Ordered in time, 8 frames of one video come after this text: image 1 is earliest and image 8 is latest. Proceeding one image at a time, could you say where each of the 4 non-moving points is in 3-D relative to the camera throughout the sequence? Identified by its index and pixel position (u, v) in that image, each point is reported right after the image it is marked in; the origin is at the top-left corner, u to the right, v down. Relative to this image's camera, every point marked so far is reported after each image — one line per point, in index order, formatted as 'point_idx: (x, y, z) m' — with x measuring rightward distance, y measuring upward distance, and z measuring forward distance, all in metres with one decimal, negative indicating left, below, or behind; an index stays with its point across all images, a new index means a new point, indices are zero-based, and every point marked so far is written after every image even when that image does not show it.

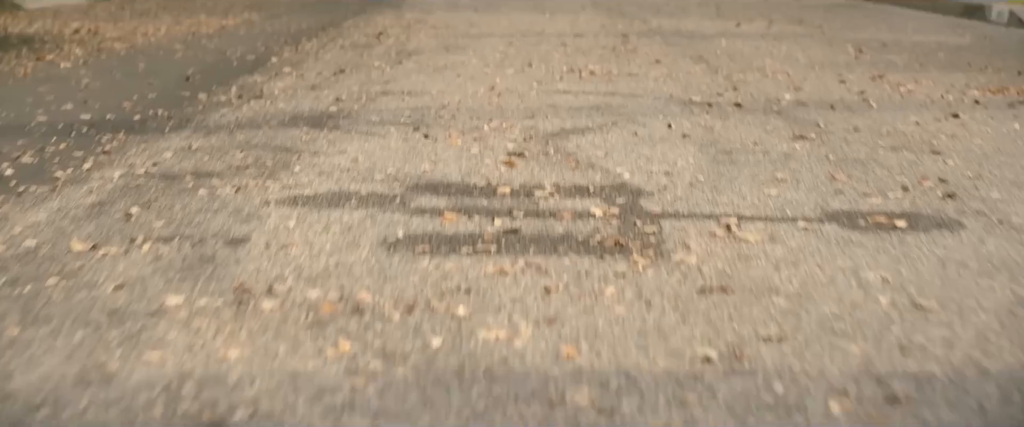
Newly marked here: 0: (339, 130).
0: (-0.6, +0.3, +5.0) m
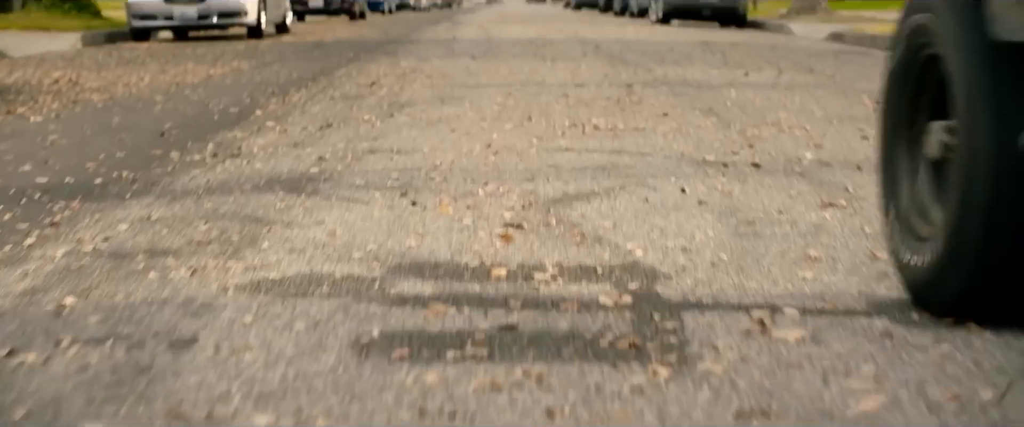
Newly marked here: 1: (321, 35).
0: (-0.6, +0.1, +4.5) m
1: (-2.8, +2.6, +19.9) m
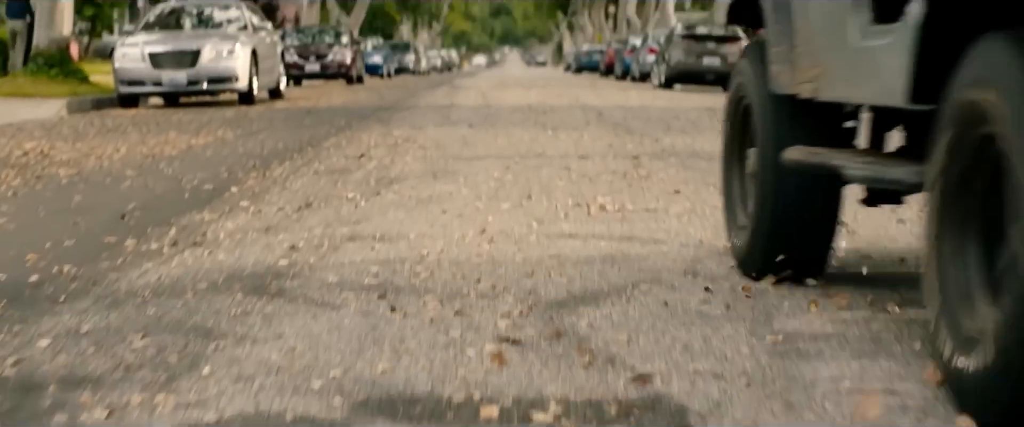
0: (-0.7, -0.2, +3.9) m
1: (-2.8, +1.6, +19.4) m
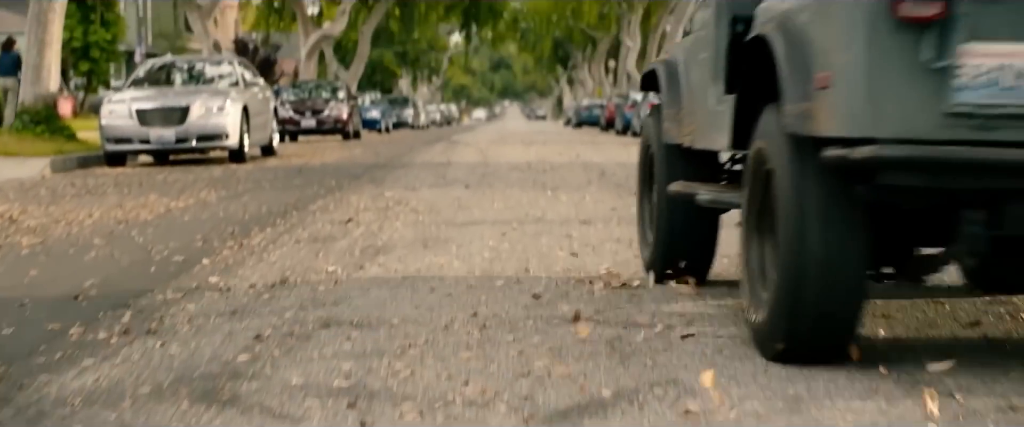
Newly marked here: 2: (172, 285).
0: (-0.7, -0.5, +3.3) m
1: (-2.8, +0.8, +18.9) m
2: (-1.4, -0.3, +5.7) m
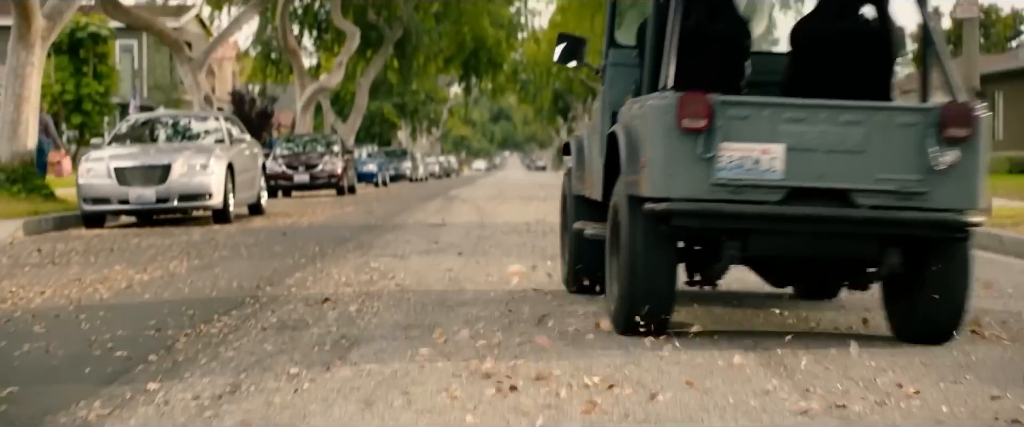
0: (-0.7, -0.7, +2.4) m
1: (-2.9, -0.1, +18.0) m
2: (-1.4, -0.6, +4.8) m
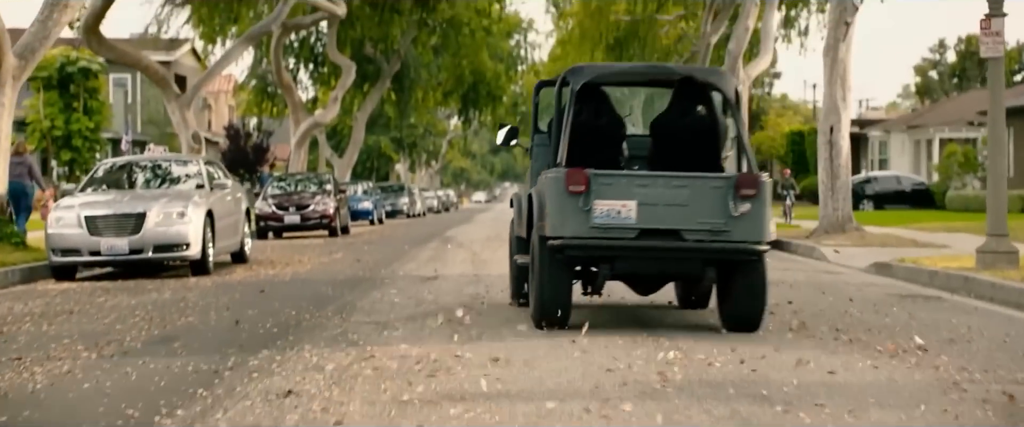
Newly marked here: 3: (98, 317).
0: (-0.7, -1.0, +1.4) m
1: (-2.9, -0.7, +17.0) m
2: (-1.5, -1.0, +3.8) m
3: (-3.2, -0.8, +10.6) m
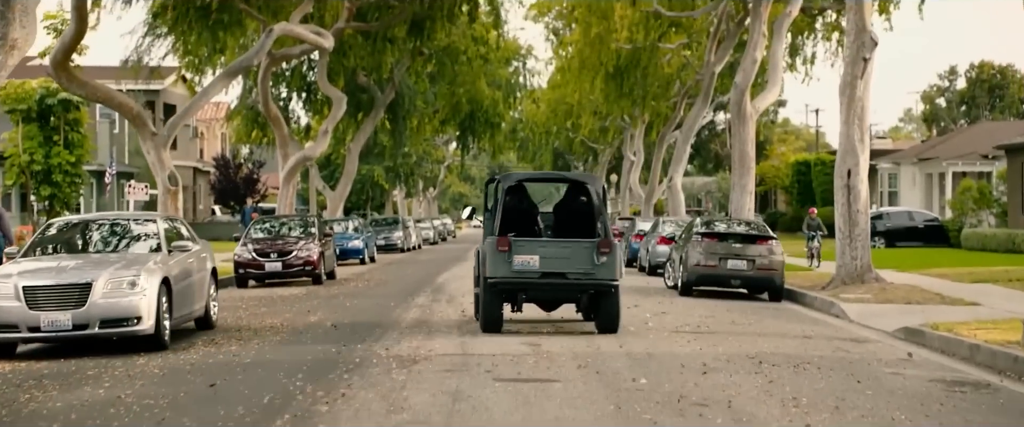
0: (-0.8, -1.5, -0.3) m
1: (-3.0, -1.4, +15.3) m
2: (-1.6, -1.5, +2.1) m
3: (-3.3, -1.5, +8.9) m
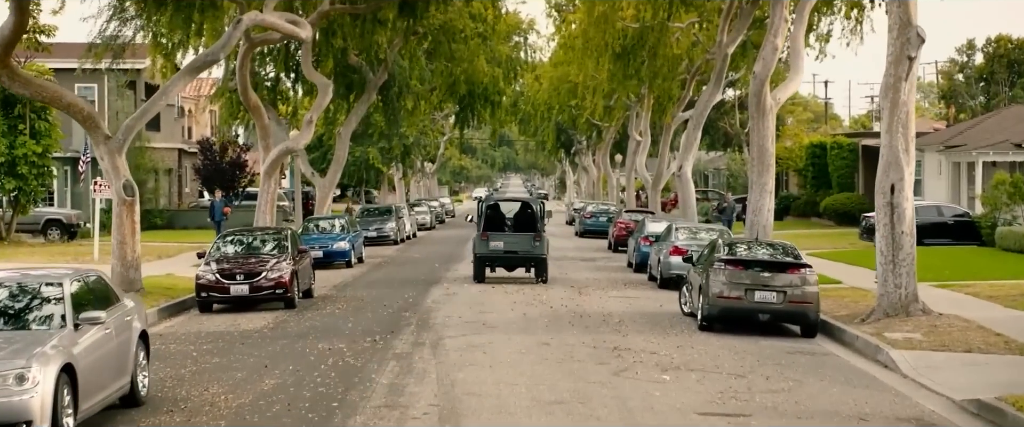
0: (-0.9, -2.5, -3.2) m
1: (-3.1, -2.0, +12.4) m
2: (-1.7, -2.4, -0.8) m
3: (-3.4, -2.2, +6.0) m
